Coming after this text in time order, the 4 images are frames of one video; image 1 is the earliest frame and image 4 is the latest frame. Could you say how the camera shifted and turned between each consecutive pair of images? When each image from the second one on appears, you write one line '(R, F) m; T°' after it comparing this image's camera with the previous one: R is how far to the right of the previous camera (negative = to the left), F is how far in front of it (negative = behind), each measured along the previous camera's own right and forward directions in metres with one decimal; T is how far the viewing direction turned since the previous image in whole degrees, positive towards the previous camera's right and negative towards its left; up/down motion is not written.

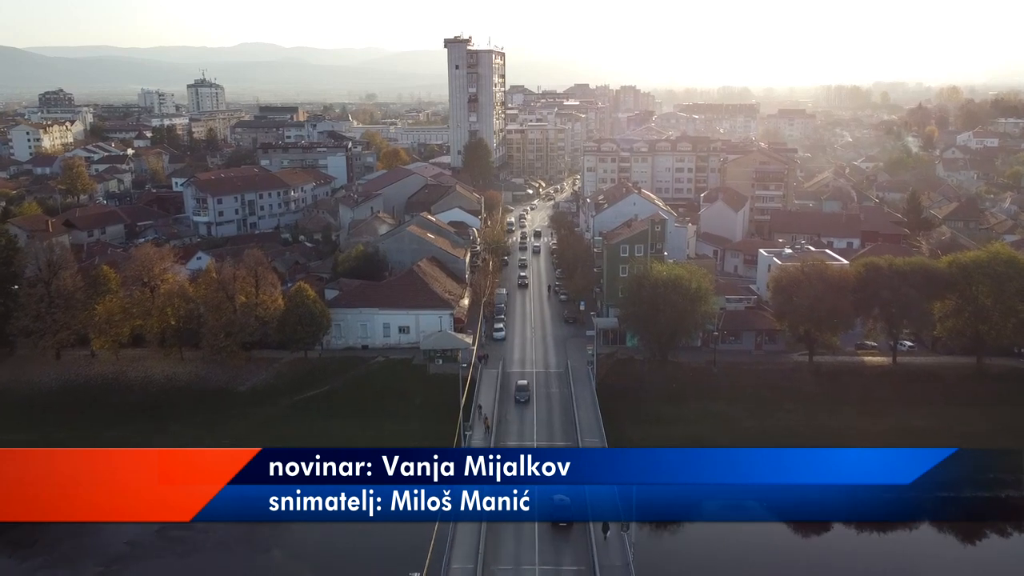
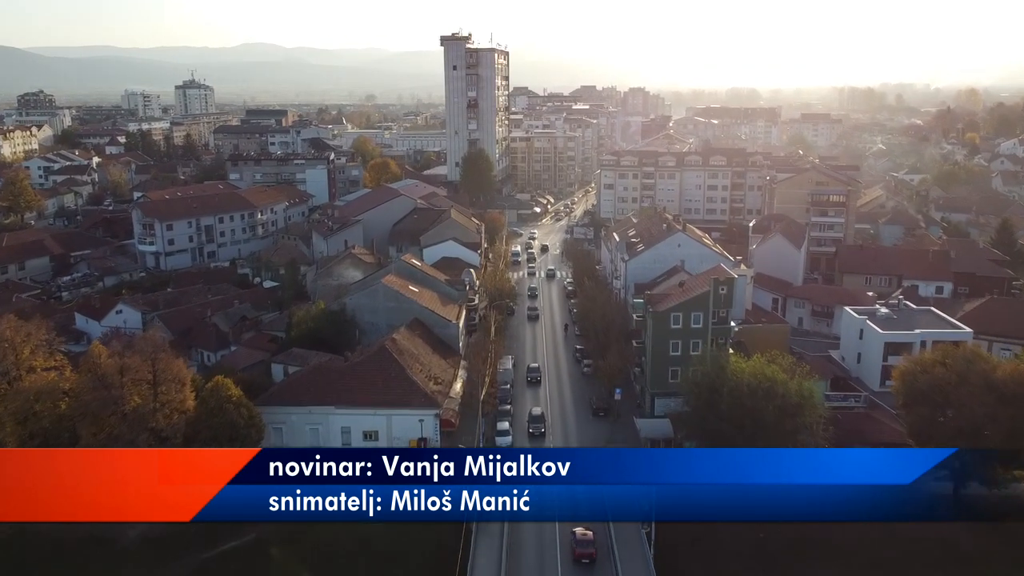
(-0.1, +5.1) m; 0°
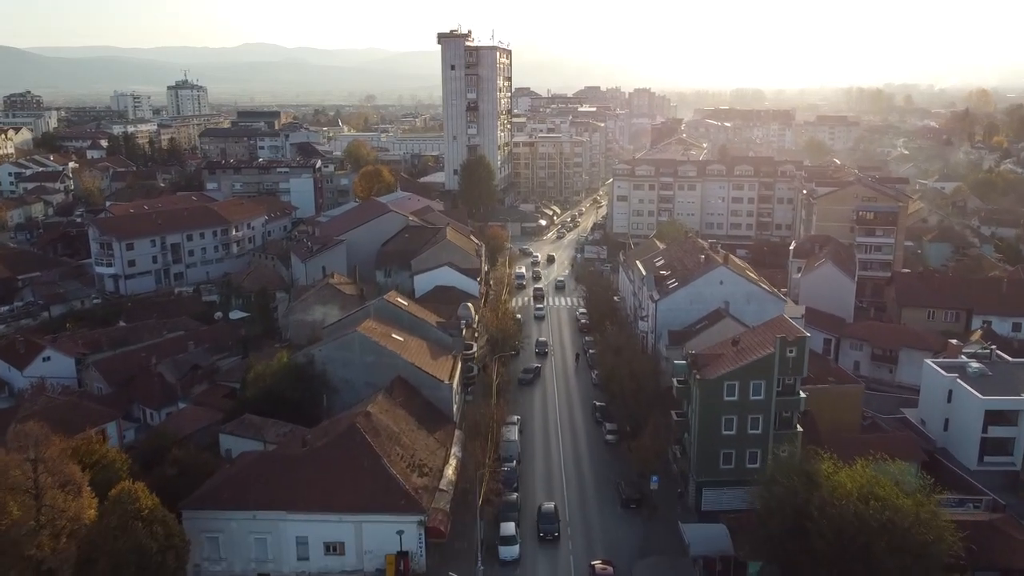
(-0.1, +3.0) m; 0°
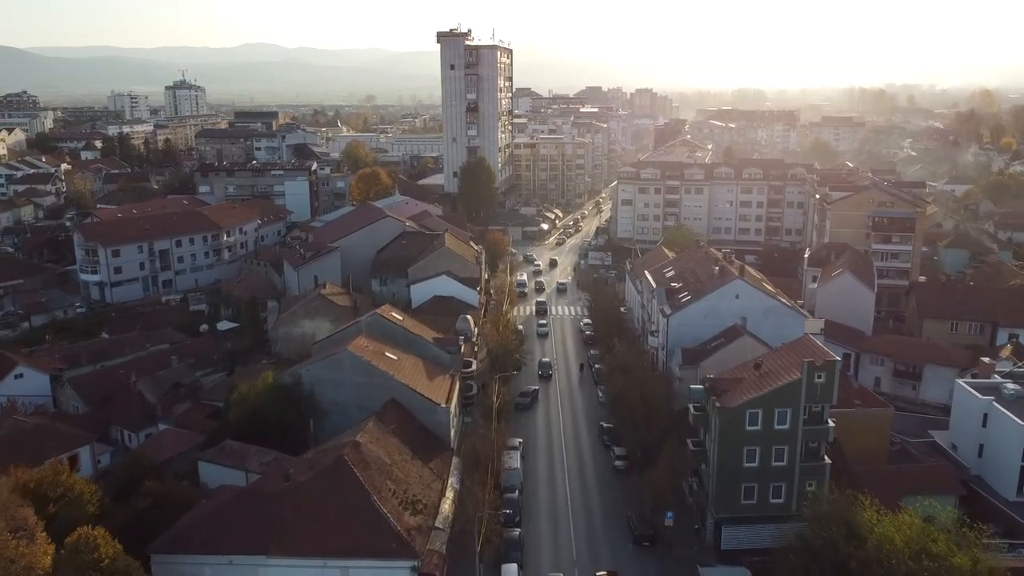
(0.0, +0.9) m; 0°
